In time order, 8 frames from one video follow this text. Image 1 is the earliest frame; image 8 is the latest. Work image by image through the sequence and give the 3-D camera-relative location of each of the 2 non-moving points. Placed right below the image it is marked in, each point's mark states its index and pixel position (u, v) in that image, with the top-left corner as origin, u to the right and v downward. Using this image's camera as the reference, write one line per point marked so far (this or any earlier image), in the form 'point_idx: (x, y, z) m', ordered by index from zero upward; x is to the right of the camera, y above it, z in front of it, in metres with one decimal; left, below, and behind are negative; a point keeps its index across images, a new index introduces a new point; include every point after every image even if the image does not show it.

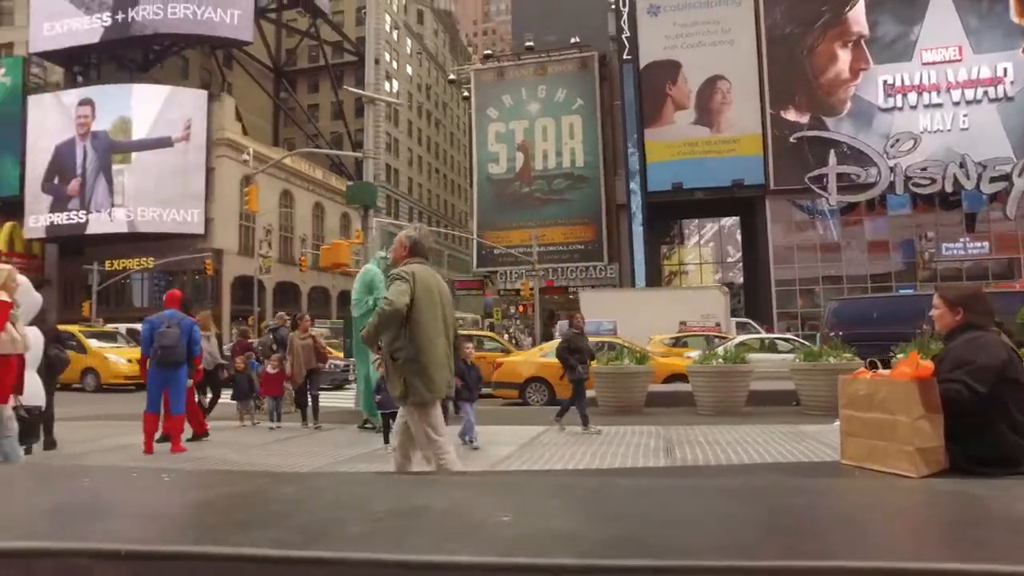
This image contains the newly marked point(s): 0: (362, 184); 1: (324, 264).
0: (-2.9, +2.0, +13.0) m
1: (-3.6, +0.5, +12.8) m
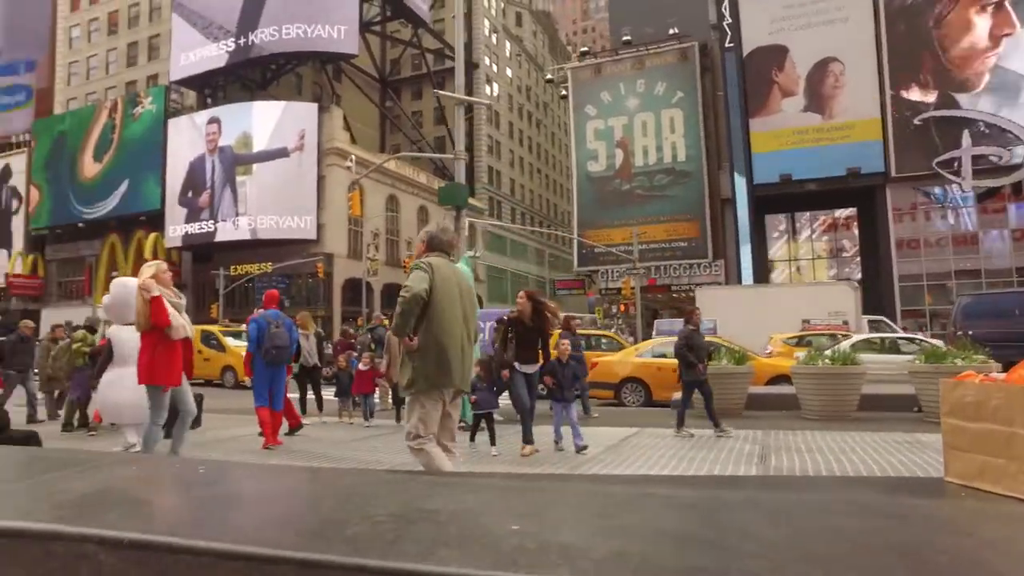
0: (-1.2, +2.0, +13.2) m
1: (-1.8, +0.4, +13.2) m
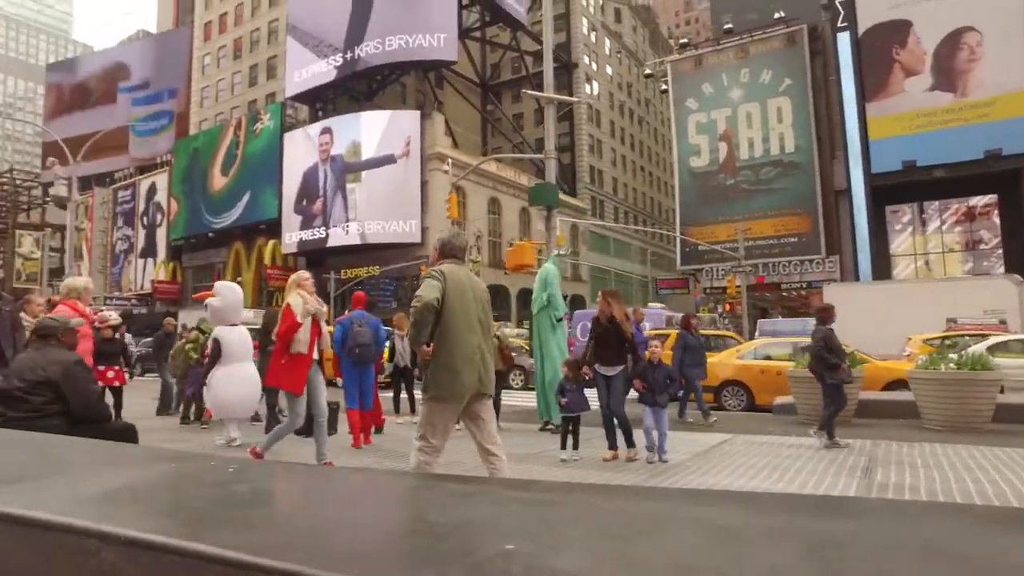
0: (+0.6, +2.0, +13.1) m
1: (0.0, +0.4, +13.2) m
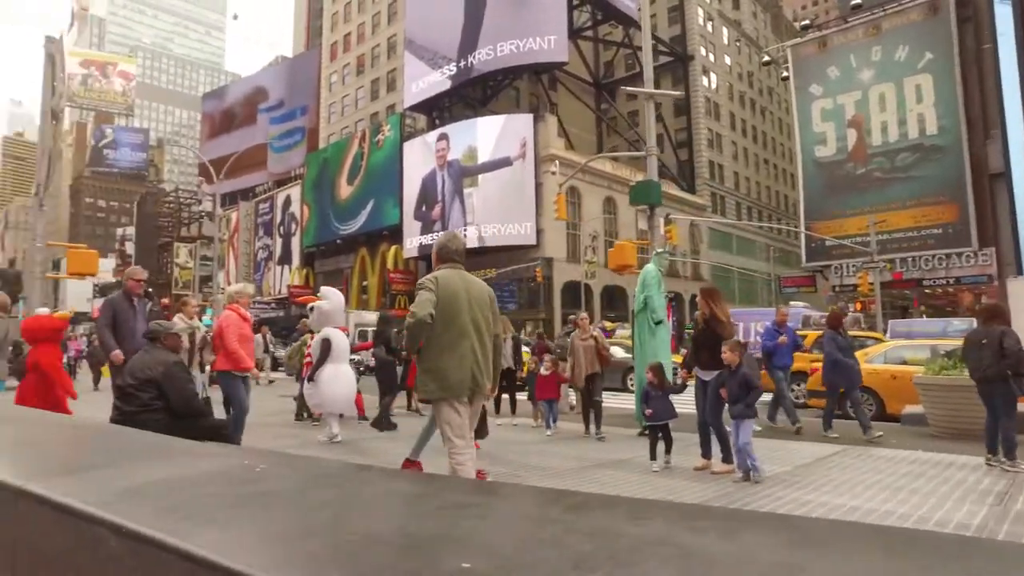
0: (+2.5, +2.0, +12.7) m
1: (+2.0, +0.4, +12.9) m
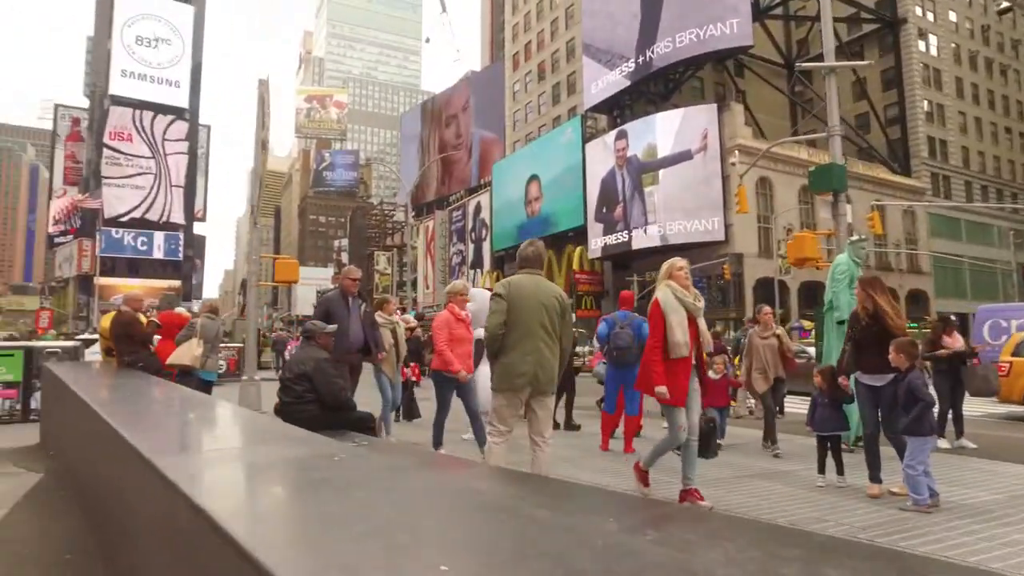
0: (+5.4, +2.1, +11.5) m
1: (+5.0, +0.5, +11.8) m
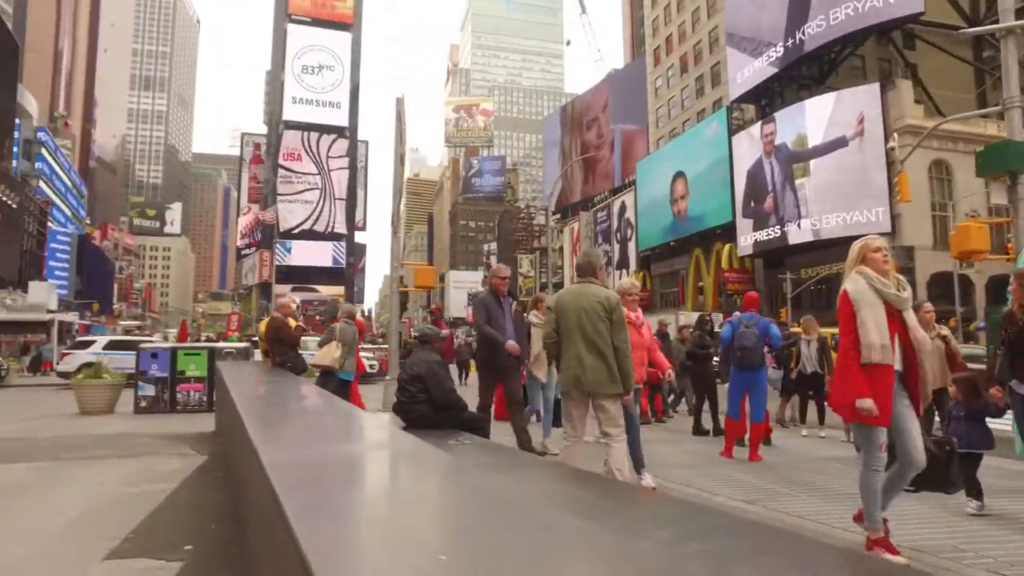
0: (+7.4, +2.1, +10.2) m
1: (+7.1, +0.5, +10.6) m
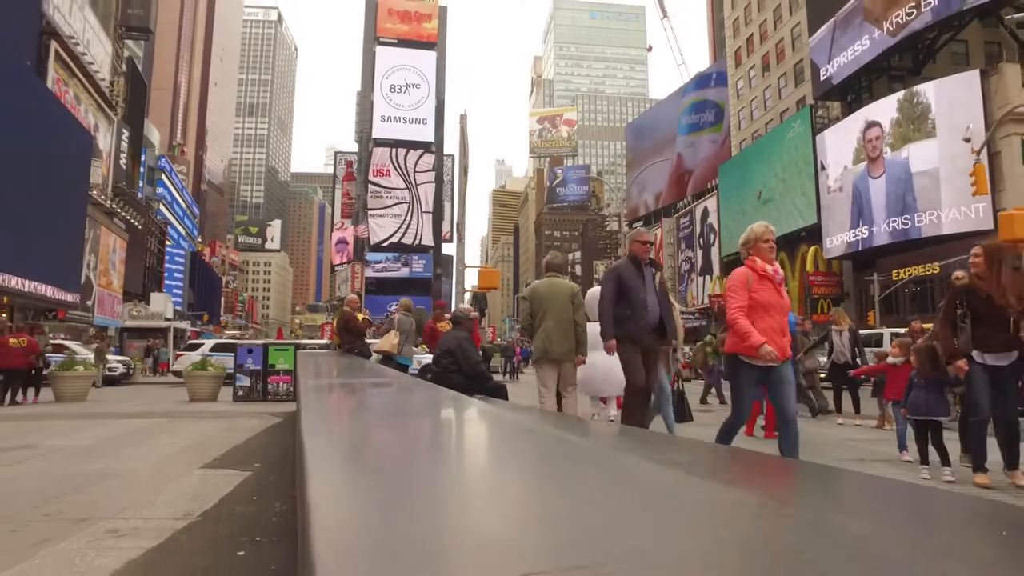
0: (+8.1, +2.3, +10.2) m
1: (+7.8, +0.7, +10.6) m
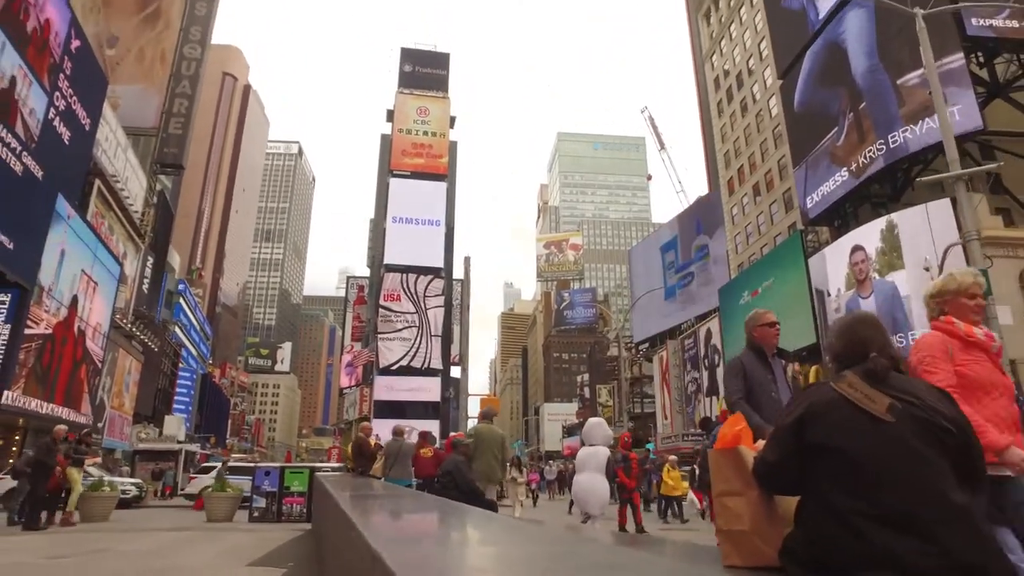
0: (+8.0, +0.1, +11.8) m
1: (+7.7, -1.5, +11.9) m
